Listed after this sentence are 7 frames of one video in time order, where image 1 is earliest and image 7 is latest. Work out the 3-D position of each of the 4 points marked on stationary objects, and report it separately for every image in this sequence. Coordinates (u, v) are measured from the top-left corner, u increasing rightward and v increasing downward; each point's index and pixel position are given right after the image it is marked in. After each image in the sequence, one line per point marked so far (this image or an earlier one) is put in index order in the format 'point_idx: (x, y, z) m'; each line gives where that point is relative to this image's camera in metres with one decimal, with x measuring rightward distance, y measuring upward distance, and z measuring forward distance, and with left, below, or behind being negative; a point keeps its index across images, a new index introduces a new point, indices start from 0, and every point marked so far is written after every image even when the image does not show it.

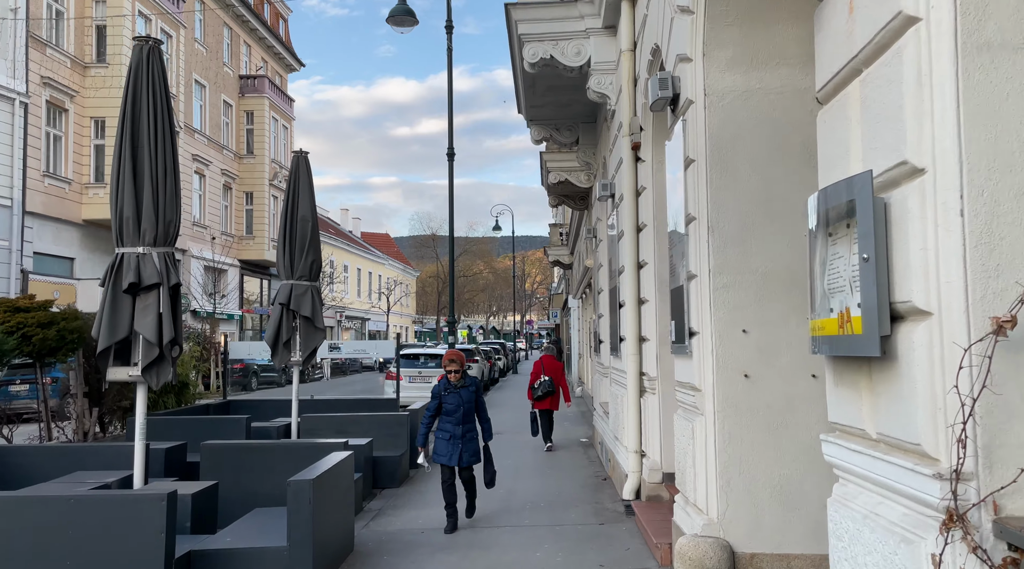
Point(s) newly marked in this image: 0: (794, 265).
0: (+1.7, +0.1, +4.8) m
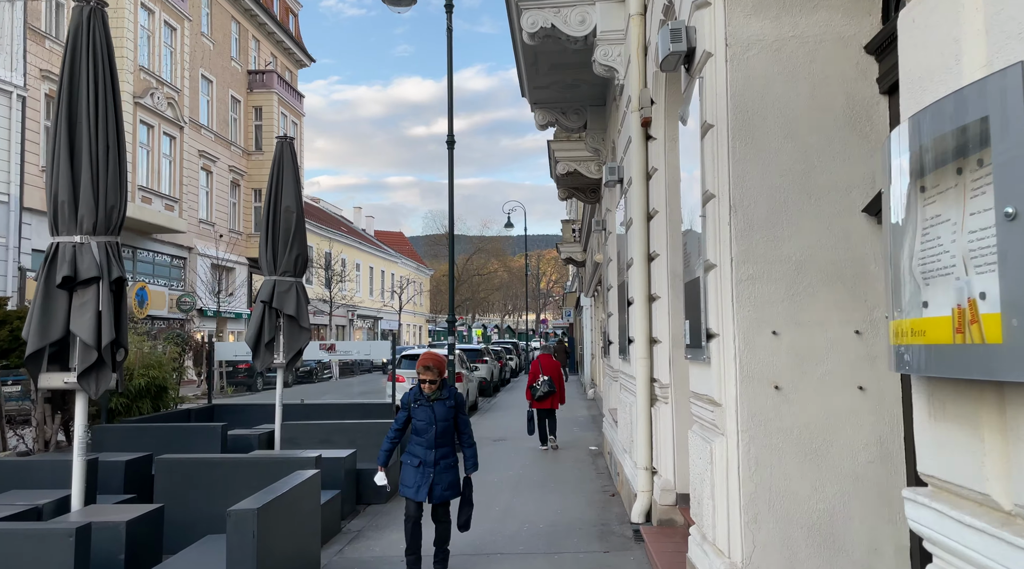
0: (+1.6, +0.2, +3.9) m
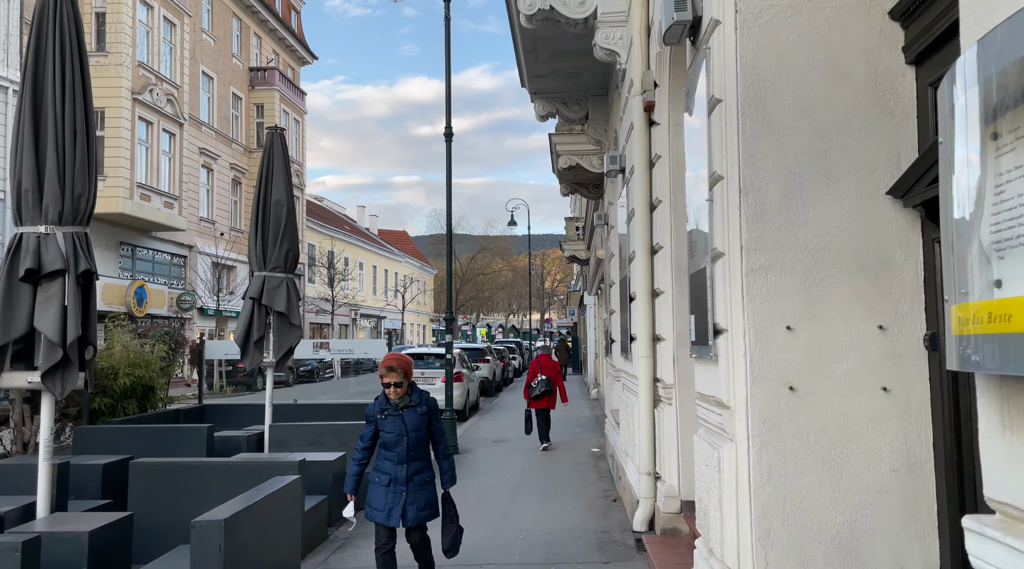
0: (+1.5, +0.2, +3.6) m
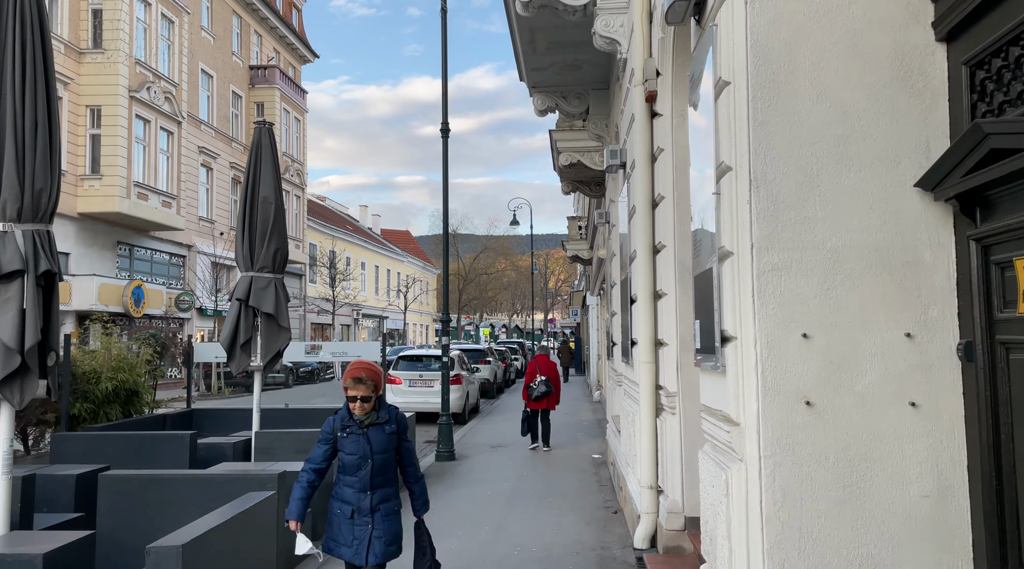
0: (+1.4, +0.2, +3.2) m
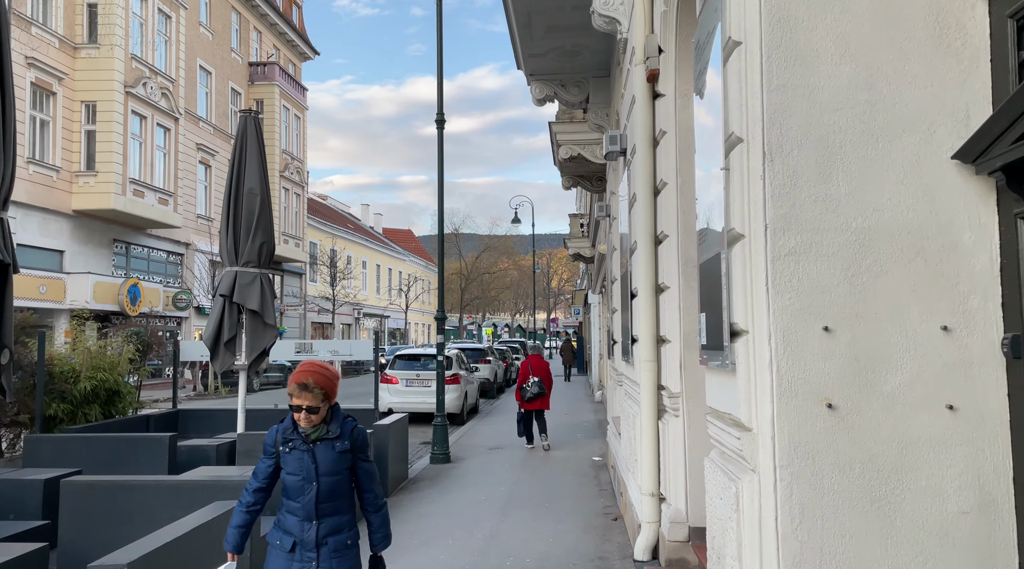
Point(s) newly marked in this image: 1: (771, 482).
0: (+1.4, +0.2, +2.8) m
1: (+0.9, -0.7, +2.8) m
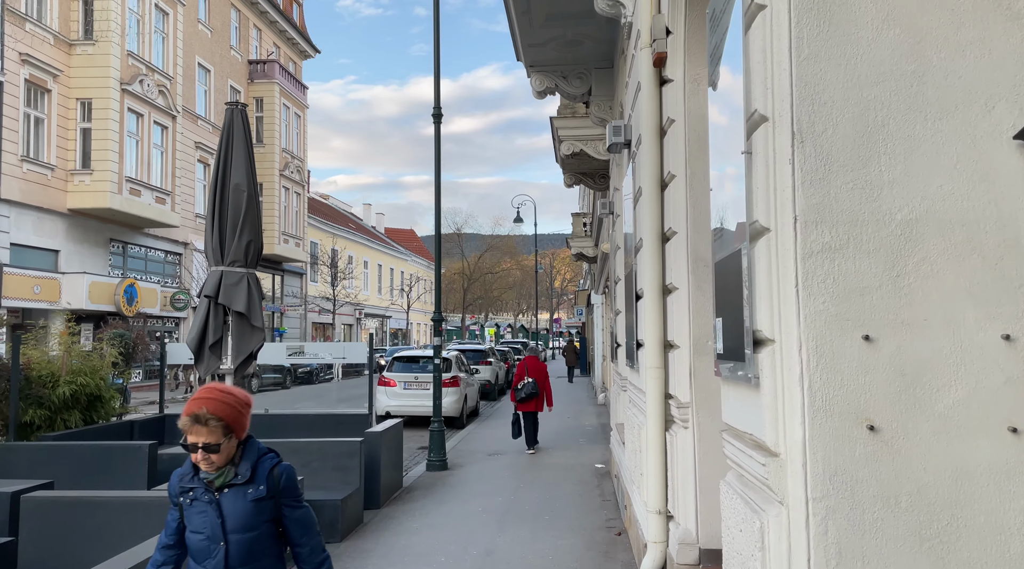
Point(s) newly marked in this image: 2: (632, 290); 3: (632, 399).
0: (+1.3, +0.2, +2.4) m
1: (+0.8, -0.7, +2.4) m
2: (+0.9, 0.0, +6.1) m
3: (+1.0, -0.9, +6.6) m
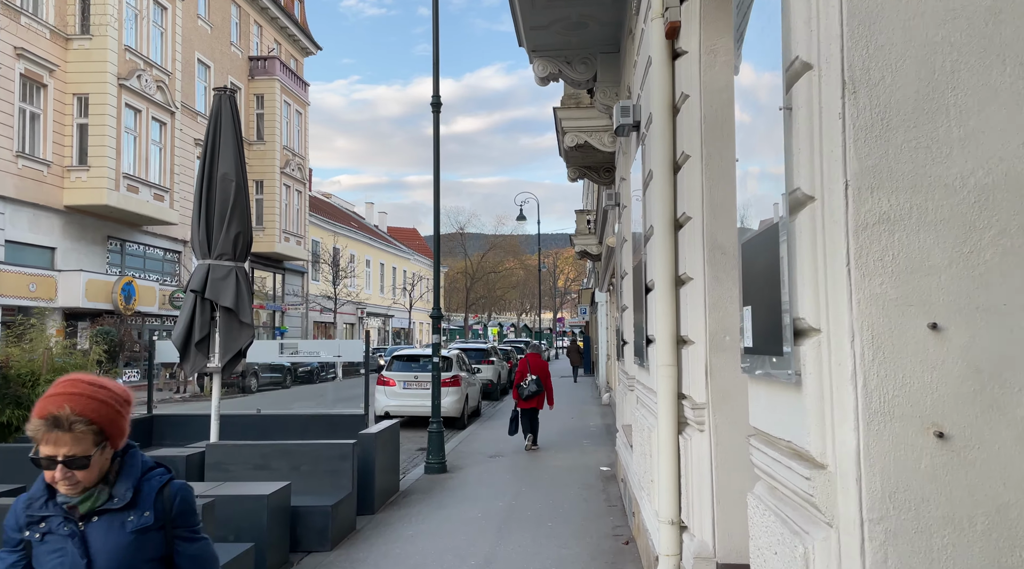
0: (+1.3, +0.3, +2.0) m
1: (+0.8, -0.6, +2.0) m
2: (+0.9, 0.0, +5.7) m
3: (+1.0, -0.9, +6.2) m
